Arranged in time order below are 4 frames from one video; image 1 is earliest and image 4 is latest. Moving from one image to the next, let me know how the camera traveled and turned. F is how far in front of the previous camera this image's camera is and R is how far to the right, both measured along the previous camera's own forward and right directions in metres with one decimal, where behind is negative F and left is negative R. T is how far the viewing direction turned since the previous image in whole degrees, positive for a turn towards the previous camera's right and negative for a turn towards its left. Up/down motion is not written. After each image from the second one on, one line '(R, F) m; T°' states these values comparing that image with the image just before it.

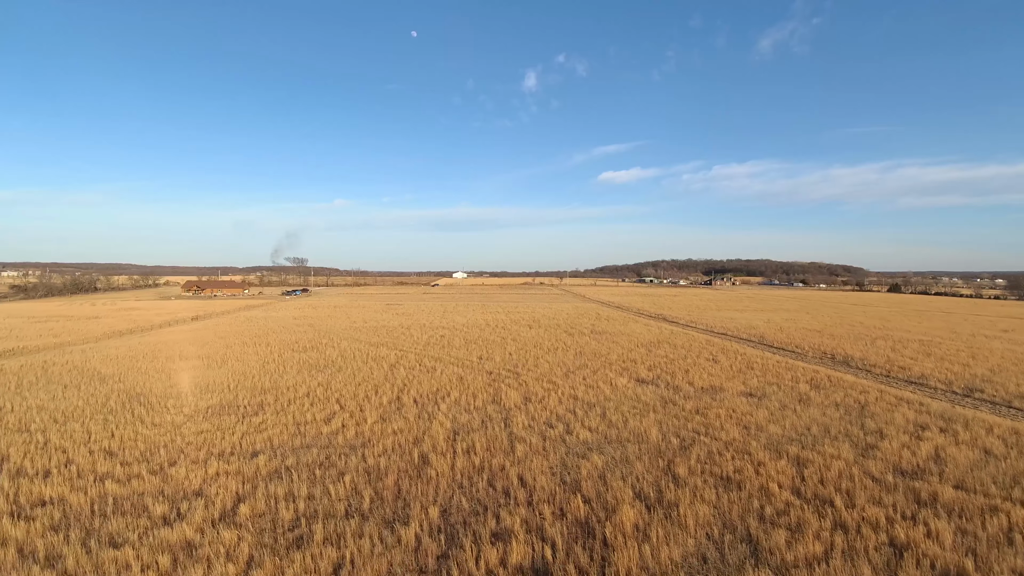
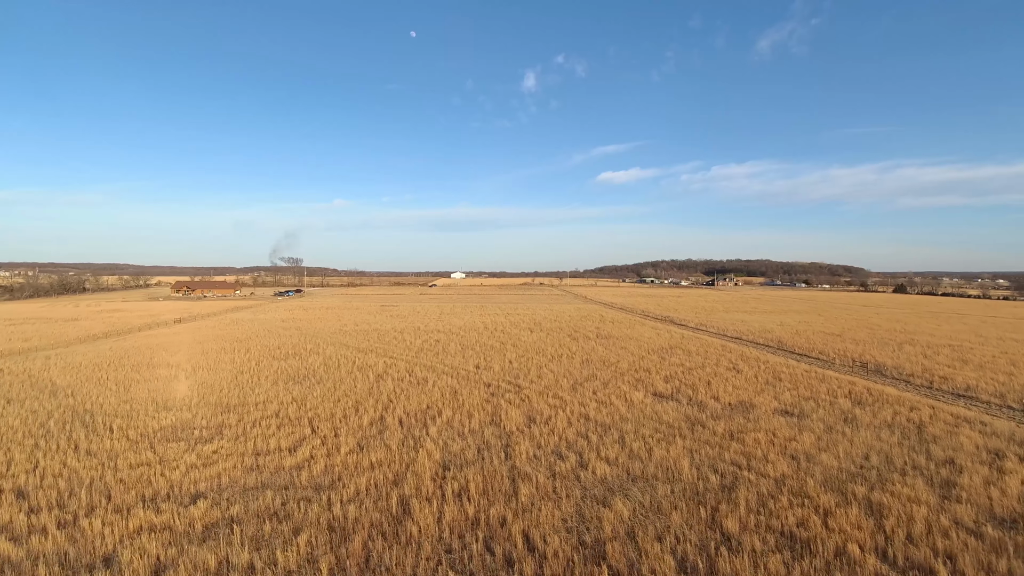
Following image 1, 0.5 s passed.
(0.0, +1.3) m; 0°
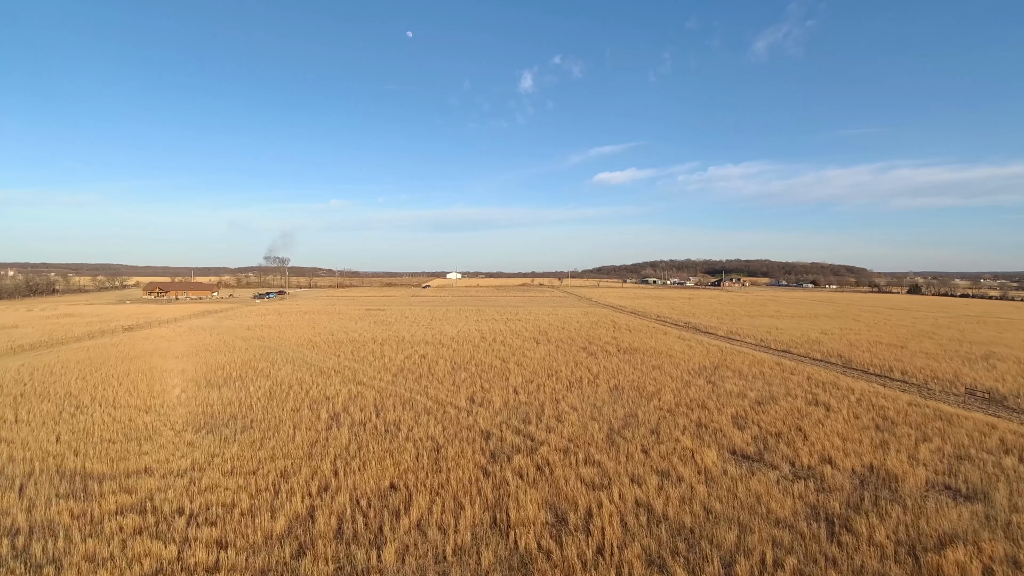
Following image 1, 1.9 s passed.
(-0.1, +3.0) m; 0°
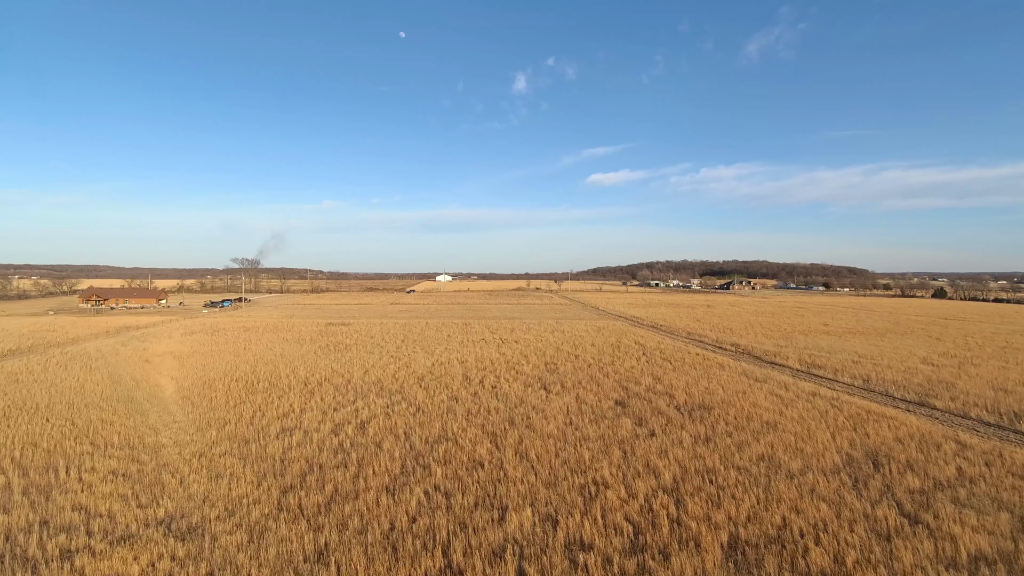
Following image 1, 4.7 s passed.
(-0.1, +5.1) m; +1°
